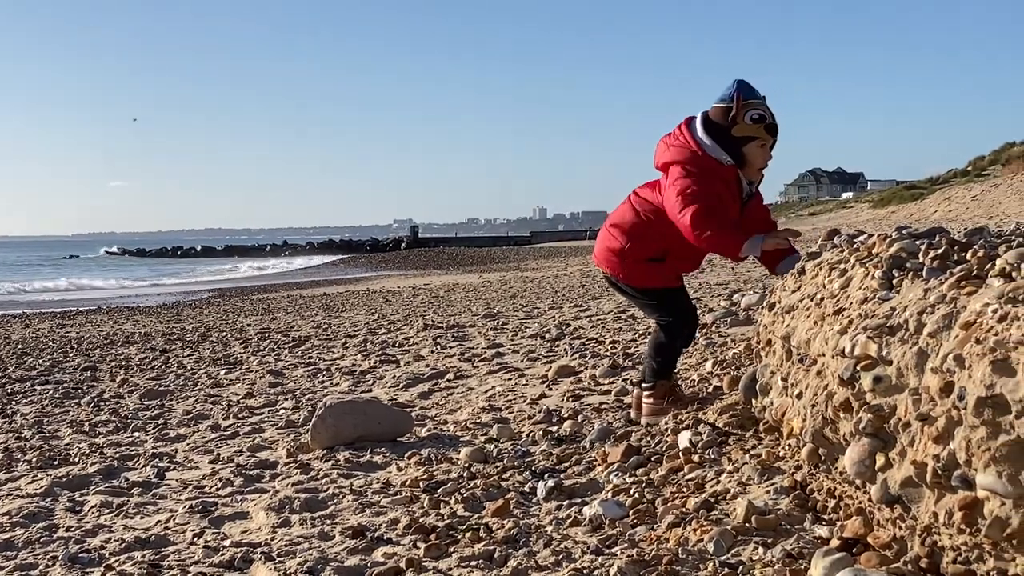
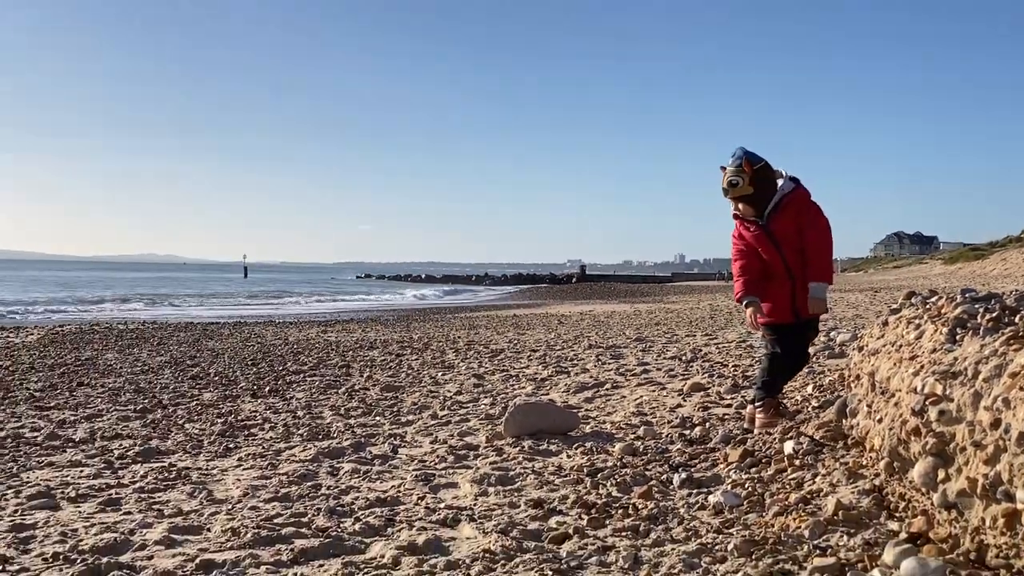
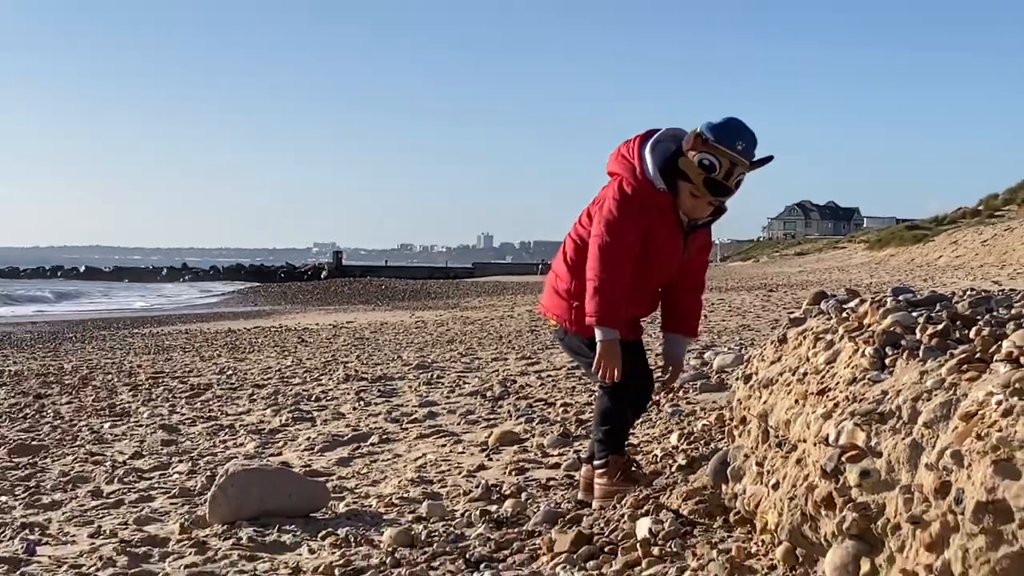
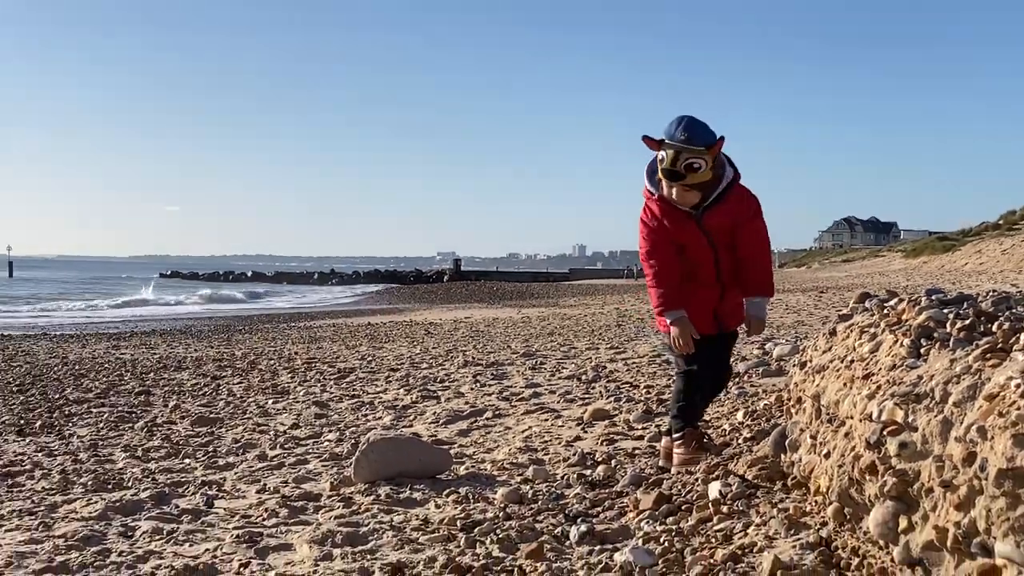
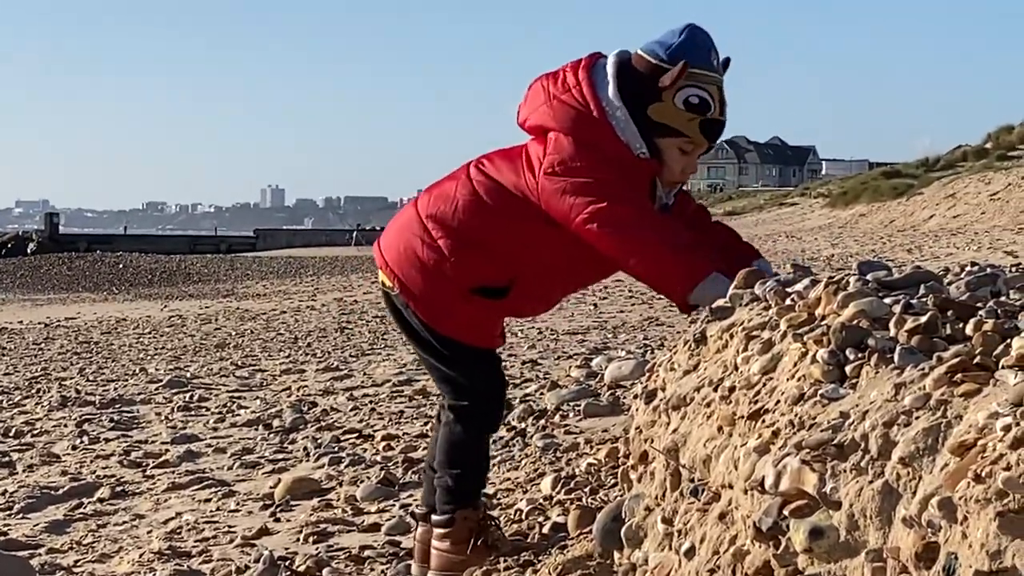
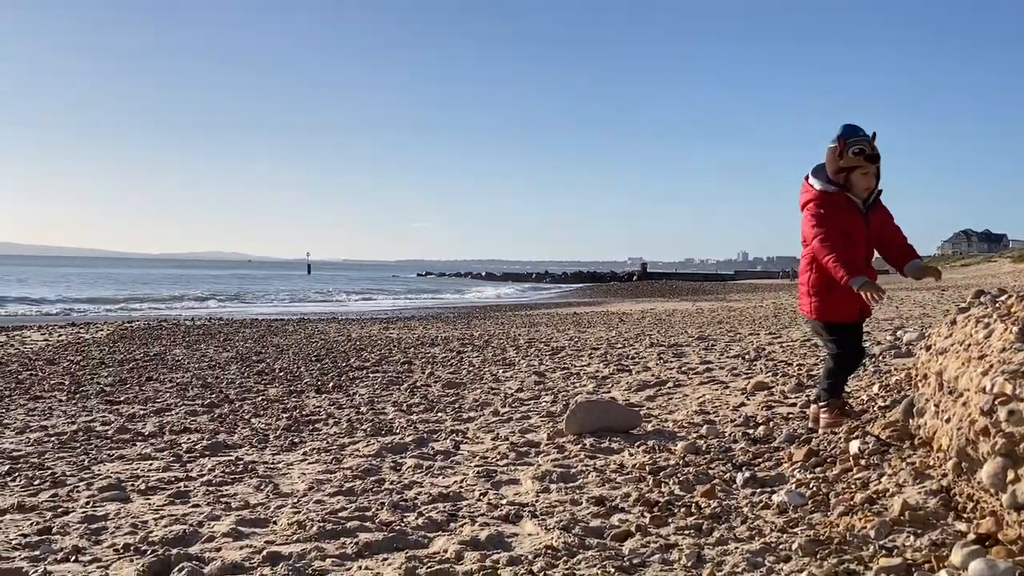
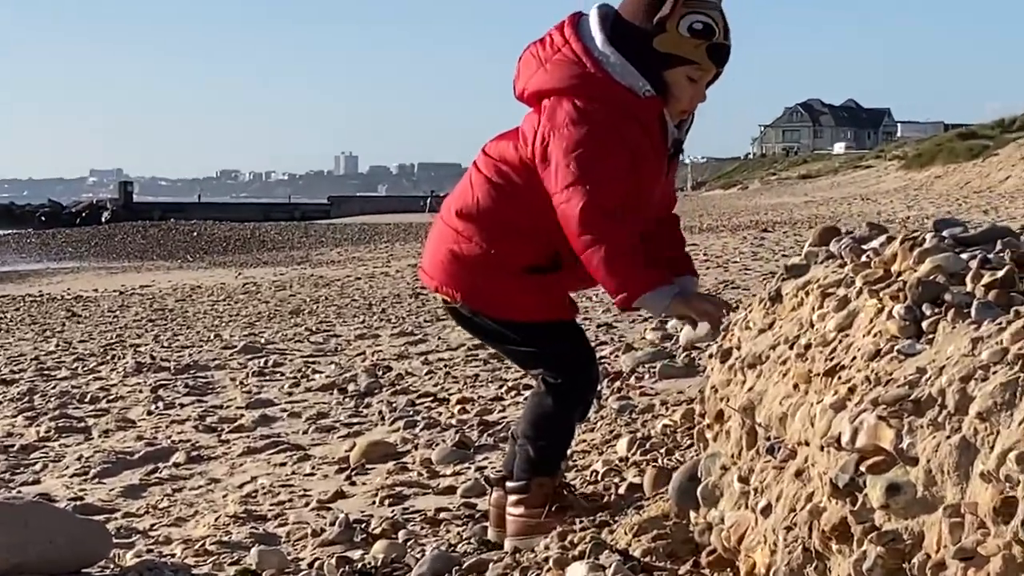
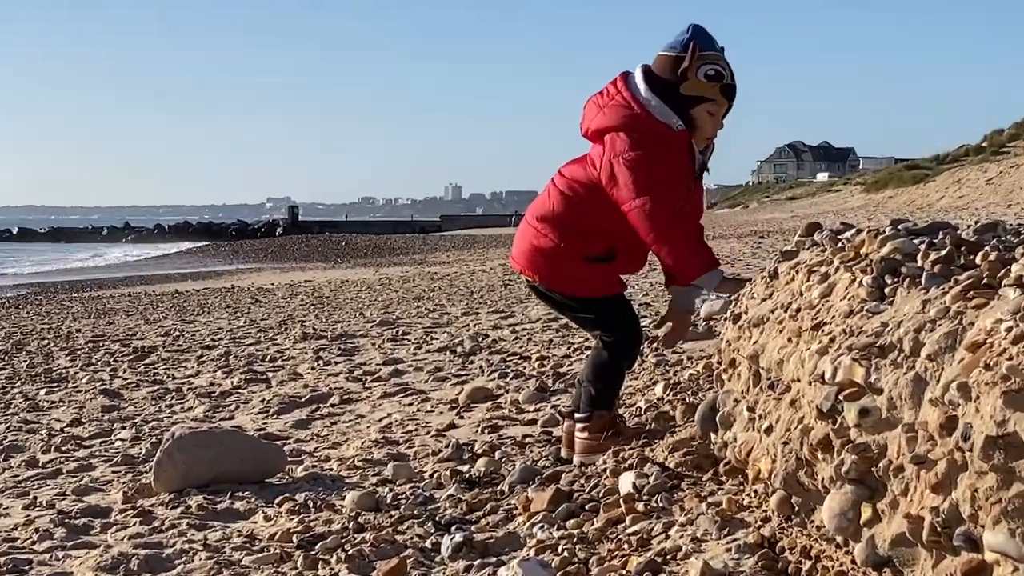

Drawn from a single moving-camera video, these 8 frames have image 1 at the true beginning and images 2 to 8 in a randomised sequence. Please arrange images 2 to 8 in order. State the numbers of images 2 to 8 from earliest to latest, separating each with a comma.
8, 7, 5, 3, 4, 2, 6
